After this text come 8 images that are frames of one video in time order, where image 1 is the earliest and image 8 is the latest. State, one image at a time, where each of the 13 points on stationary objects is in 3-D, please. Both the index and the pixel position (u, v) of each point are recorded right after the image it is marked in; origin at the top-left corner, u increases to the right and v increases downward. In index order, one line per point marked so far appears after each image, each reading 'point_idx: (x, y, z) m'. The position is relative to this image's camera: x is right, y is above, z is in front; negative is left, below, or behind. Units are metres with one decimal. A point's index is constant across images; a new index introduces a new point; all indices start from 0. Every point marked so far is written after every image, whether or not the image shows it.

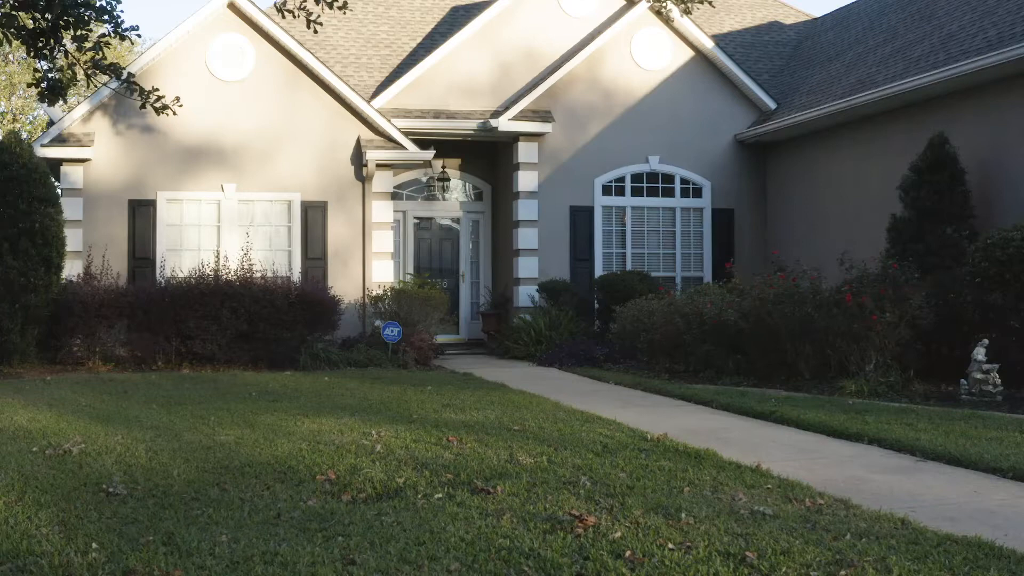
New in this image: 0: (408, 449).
0: (-0.6, -0.9, +9.8) m
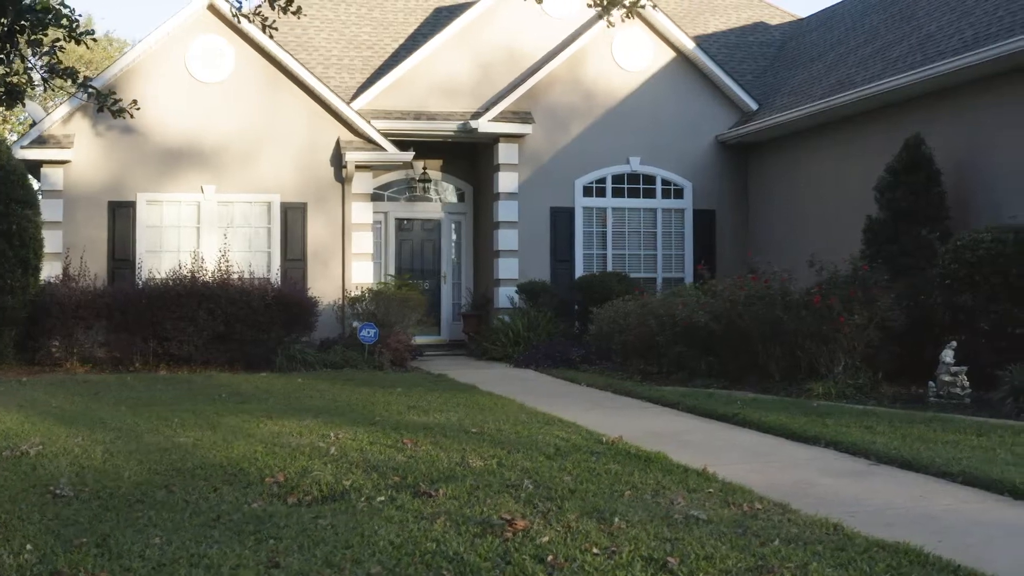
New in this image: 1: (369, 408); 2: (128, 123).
0: (-0.9, -0.9, +9.8) m
1: (-1.0, -0.8, +11.4) m
2: (-3.2, +1.4, +14.2) m
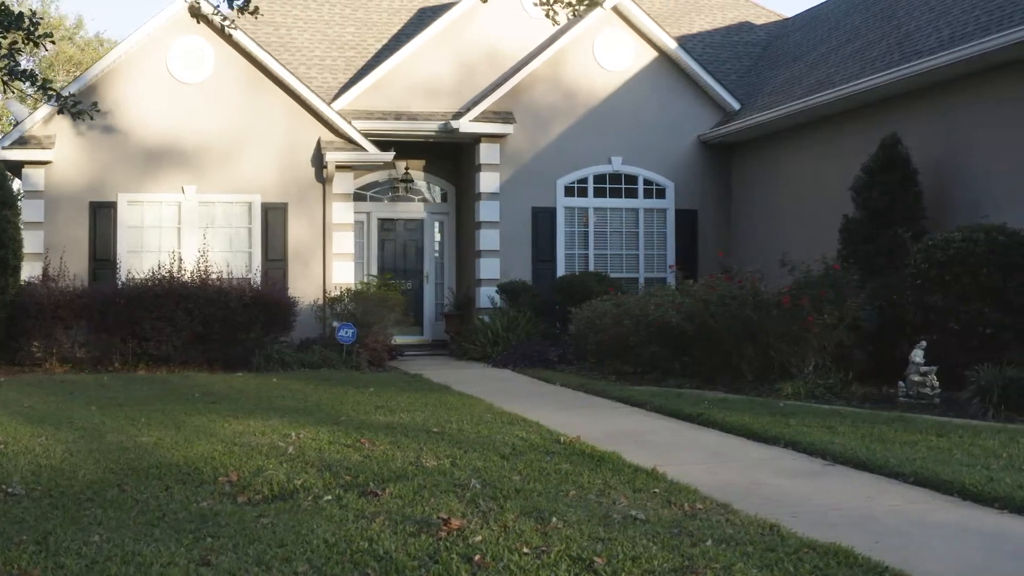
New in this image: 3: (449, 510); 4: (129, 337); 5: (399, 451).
0: (-1.1, -0.9, +9.8) m
1: (-1.2, -0.8, +11.5) m
2: (-3.3, +1.4, +14.3) m
3: (-0.3, -1.0, +7.9) m
4: (-3.0, -0.4, +13.6) m
5: (-0.6, -0.9, +9.7) m
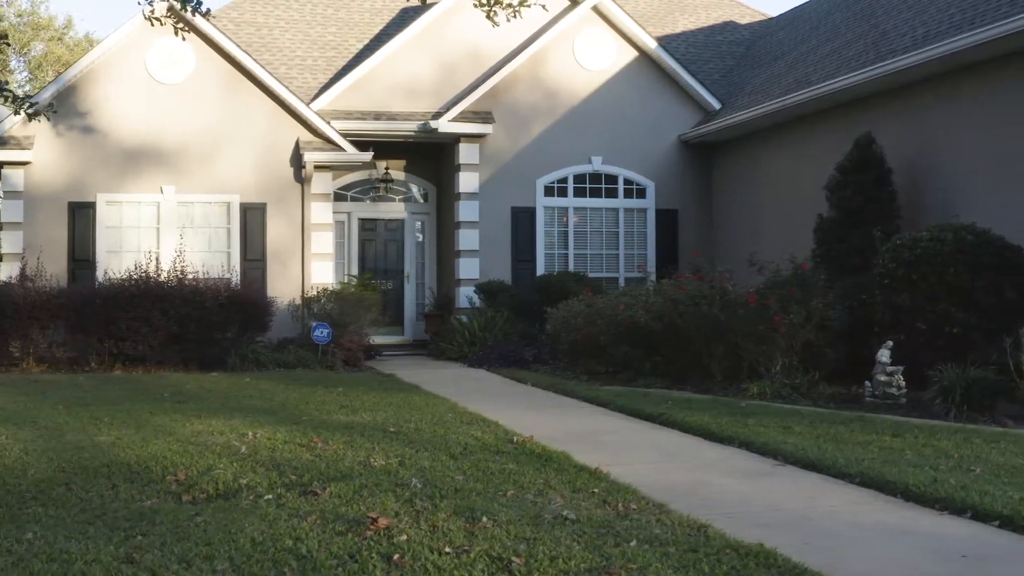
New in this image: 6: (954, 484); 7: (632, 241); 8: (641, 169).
0: (-1.4, -0.9, +9.8) m
1: (-1.4, -0.8, +11.5) m
2: (-3.5, +1.4, +14.3) m
3: (-0.6, -1.0, +7.9) m
4: (-3.2, -0.4, +13.6) m
5: (-0.9, -0.9, +9.7) m
6: (+2.2, -1.0, +8.4) m
7: (+1.1, +0.4, +15.8) m
8: (+1.2, +1.1, +15.8) m
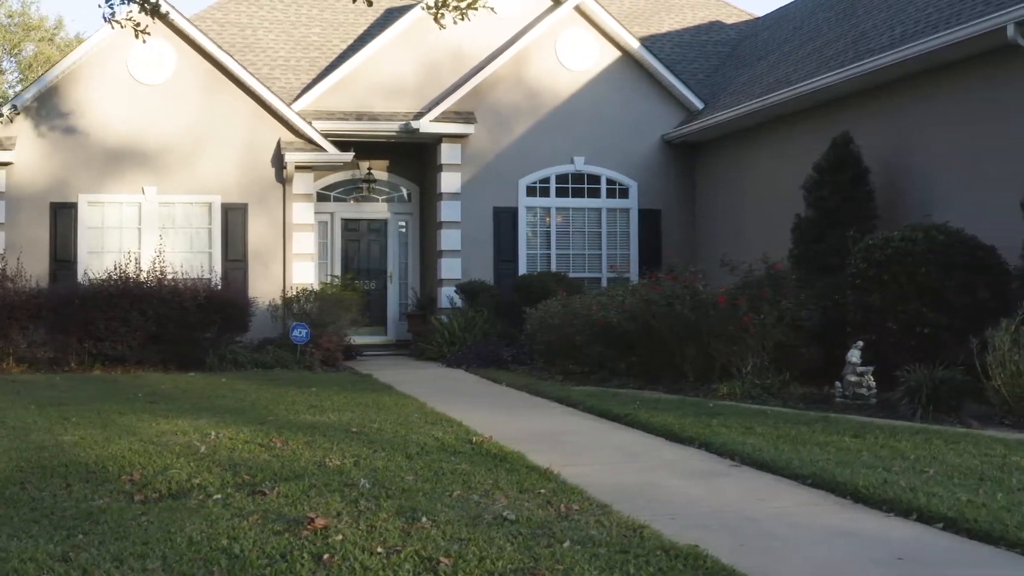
0: (-1.6, -0.9, +9.8) m
1: (-1.6, -0.8, +11.5) m
2: (-3.7, +1.4, +14.4) m
3: (-0.9, -1.0, +7.9) m
4: (-3.4, -0.4, +13.7) m
5: (-1.1, -0.9, +9.7) m
6: (+1.9, -1.0, +8.3) m
7: (+1.0, +0.4, +15.8) m
8: (+1.0, +1.1, +15.7) m
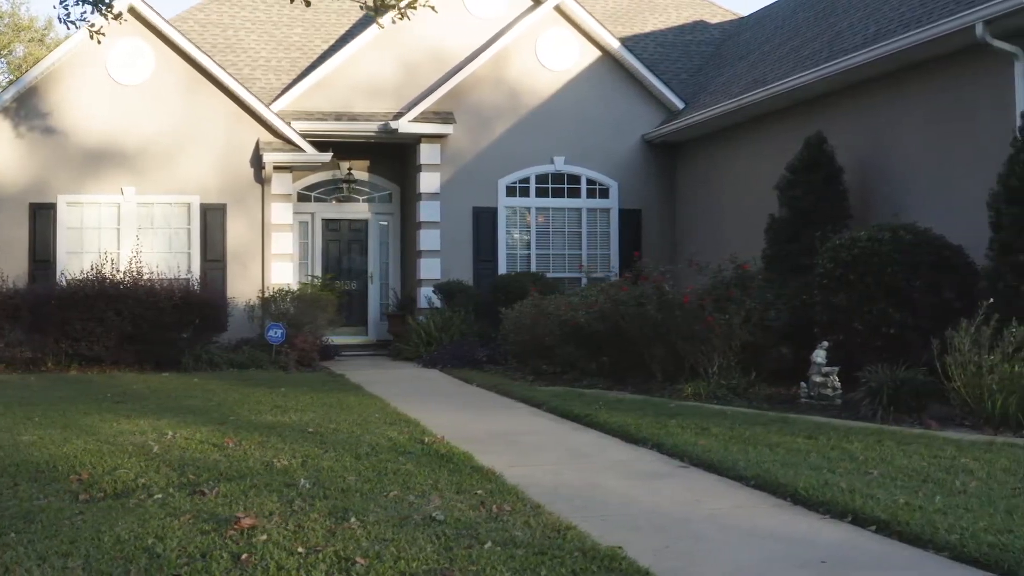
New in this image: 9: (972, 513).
0: (-1.9, -0.9, +9.8) m
1: (-1.9, -0.8, +11.5) m
2: (-3.9, +1.4, +14.4) m
3: (-1.2, -1.0, +7.9) m
4: (-3.6, -0.4, +13.7) m
5: (-1.4, -0.9, +9.7) m
6: (+1.6, -1.0, +8.3) m
7: (+0.8, +0.4, +15.7) m
8: (+0.9, +1.1, +15.7) m
9: (+2.1, -1.0, +7.6) m
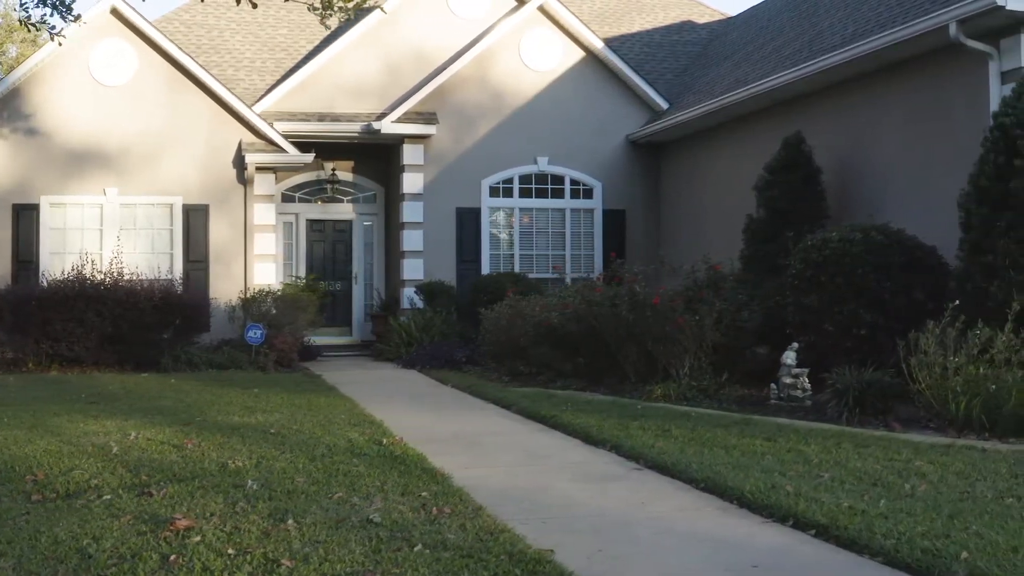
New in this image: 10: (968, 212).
0: (-2.1, -0.9, +9.9) m
1: (-2.1, -0.8, +11.5) m
2: (-4.0, +1.4, +14.5) m
3: (-1.4, -1.0, +7.9) m
4: (-3.8, -0.4, +13.8) m
5: (-1.7, -0.9, +9.7) m
6: (+1.3, -1.0, +8.2) m
7: (+0.7, +0.4, +15.7) m
8: (+0.7, +1.1, +15.7) m
9: (+1.8, -1.0, +7.6) m
10: (+2.9, +0.5, +10.9) m
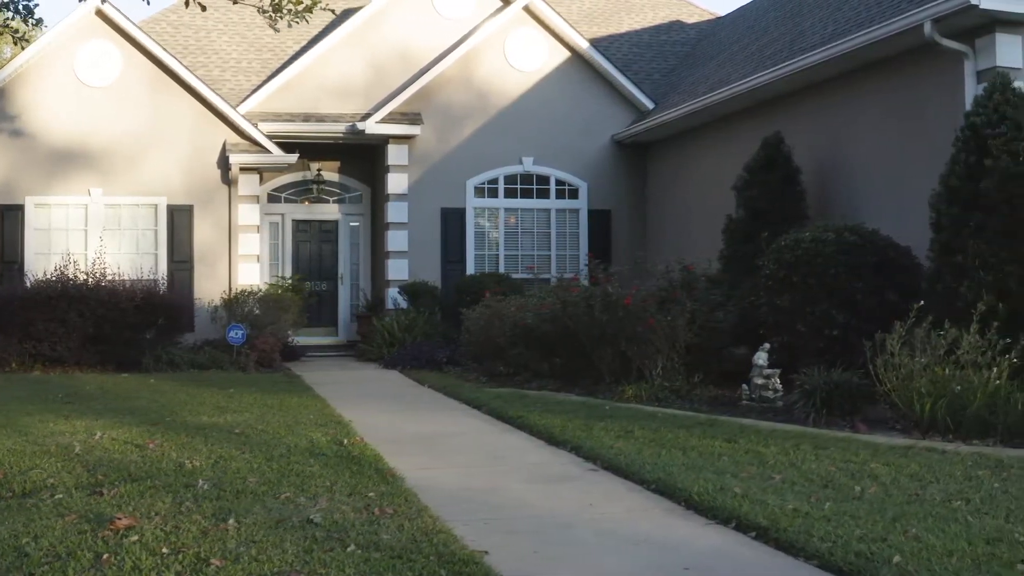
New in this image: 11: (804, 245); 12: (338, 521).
0: (-2.3, -0.9, +9.9) m
1: (-2.3, -0.8, +11.5) m
2: (-4.2, +1.4, +14.5) m
3: (-1.7, -1.0, +7.9) m
4: (-3.9, -0.4, +13.8) m
5: (-1.9, -0.9, +9.7) m
6: (+1.1, -1.0, +8.2) m
7: (+0.5, +0.4, +15.7) m
8: (+0.6, +1.1, +15.6) m
9: (+1.5, -1.0, +7.5) m
10: (+2.7, +0.5, +10.8) m
11: (+1.9, +0.3, +11.4) m
12: (-0.8, -1.0, +7.5) m
